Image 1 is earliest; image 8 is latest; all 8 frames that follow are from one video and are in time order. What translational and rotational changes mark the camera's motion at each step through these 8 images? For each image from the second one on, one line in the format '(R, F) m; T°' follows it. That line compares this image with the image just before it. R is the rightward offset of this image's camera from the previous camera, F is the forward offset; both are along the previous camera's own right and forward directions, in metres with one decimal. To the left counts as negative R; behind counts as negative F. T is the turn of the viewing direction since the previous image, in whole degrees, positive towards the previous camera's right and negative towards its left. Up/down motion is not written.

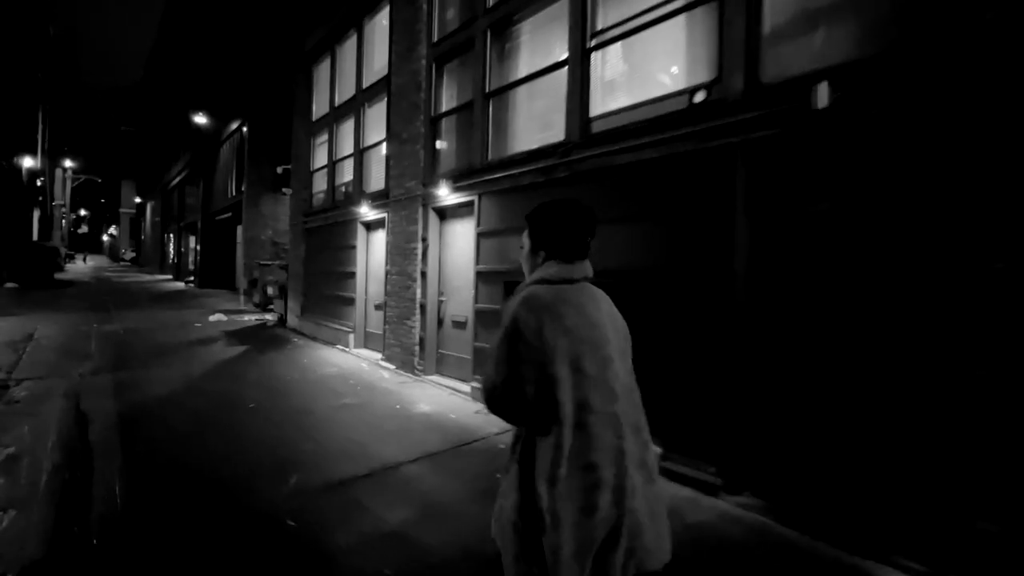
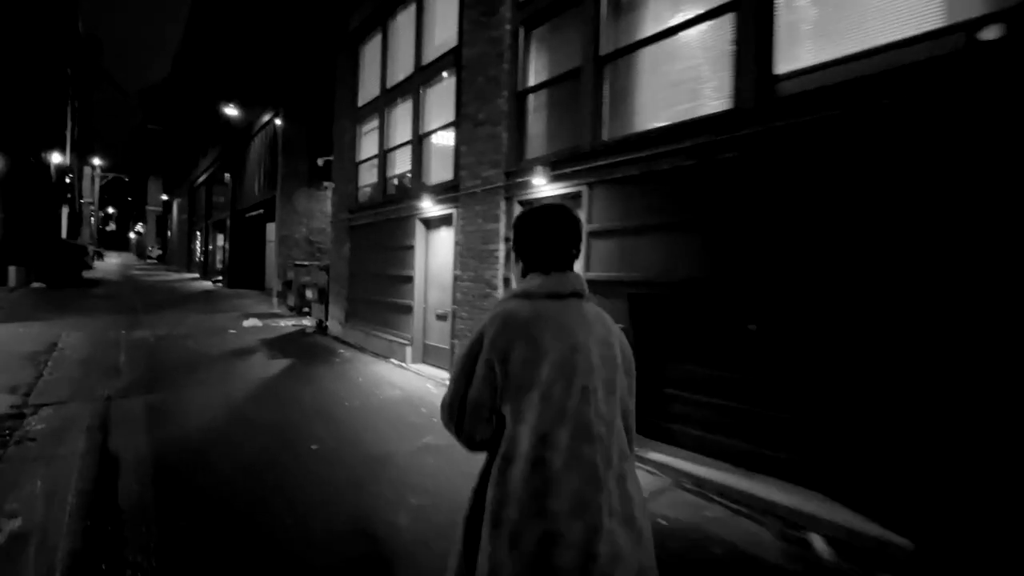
(-1.2, +1.3) m; -2°
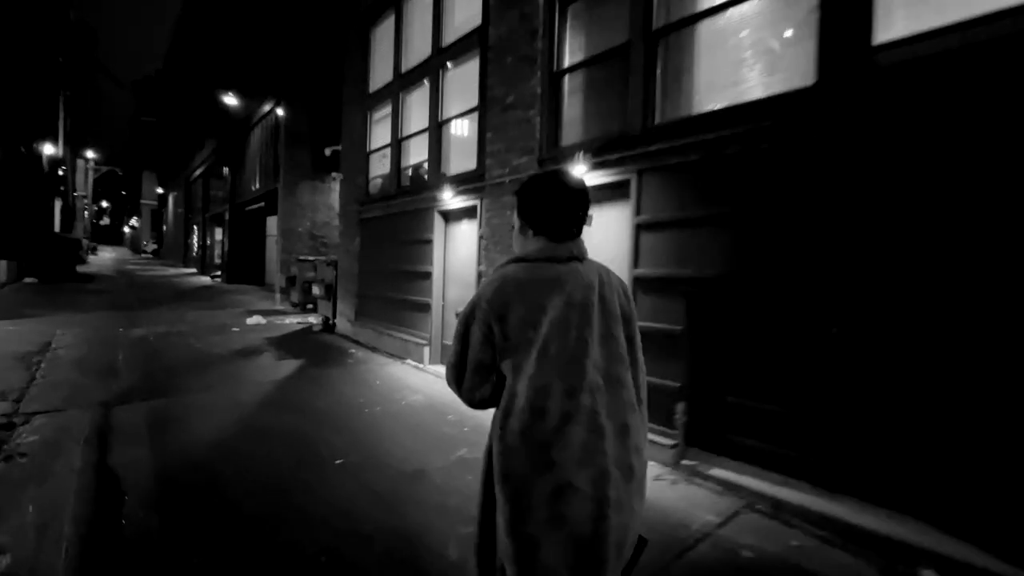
(-0.5, +0.5) m; 0°
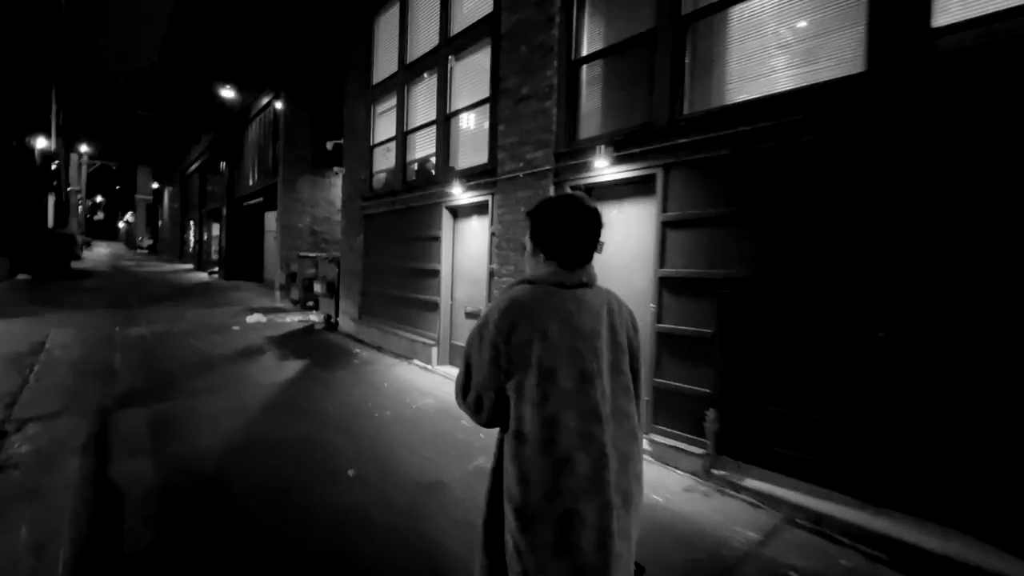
(-0.2, +0.2) m; 0°
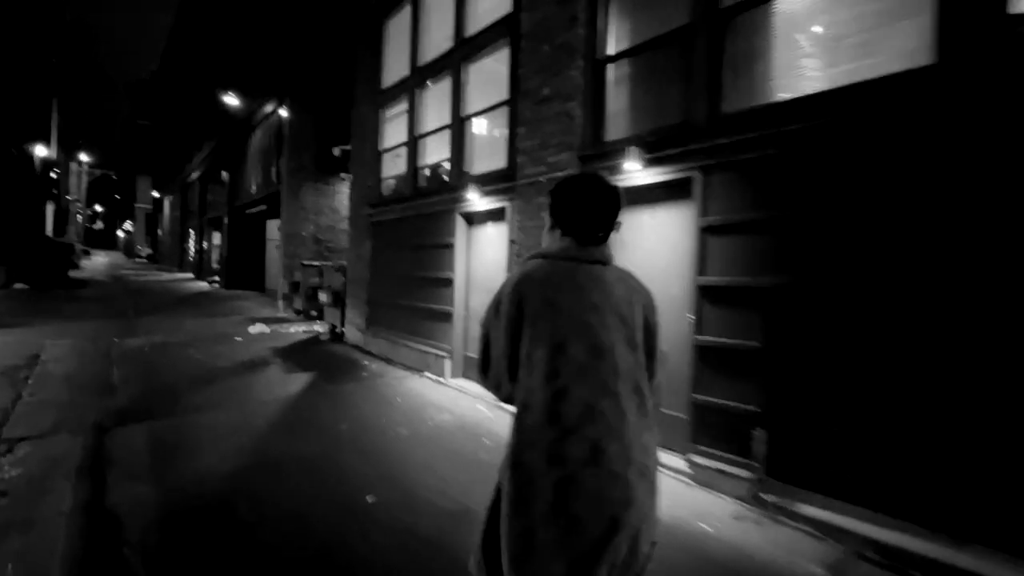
(-0.3, +0.3) m; 0°
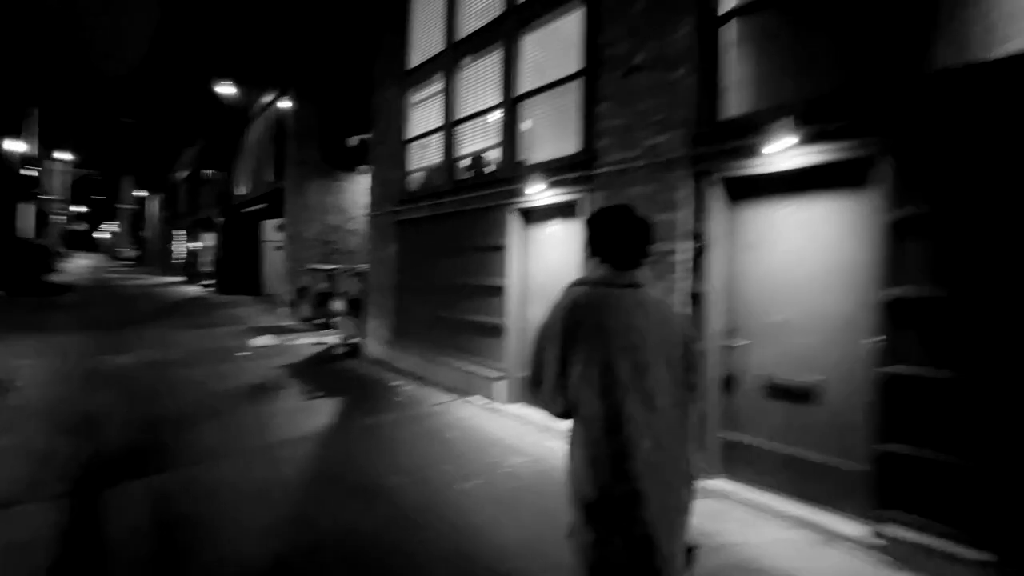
(-1.0, +1.1) m; +1°
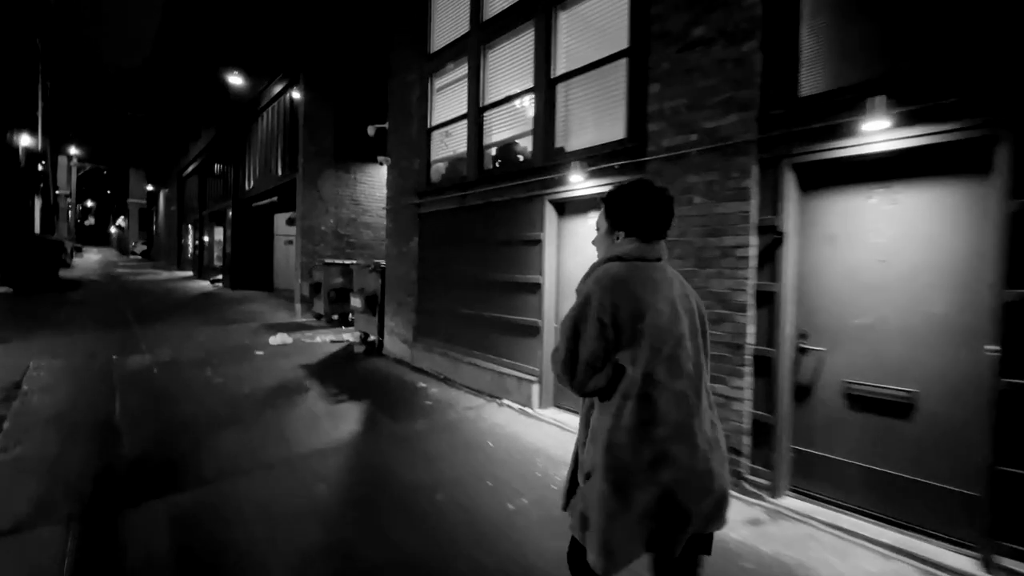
(-0.4, +0.4) m; -1°
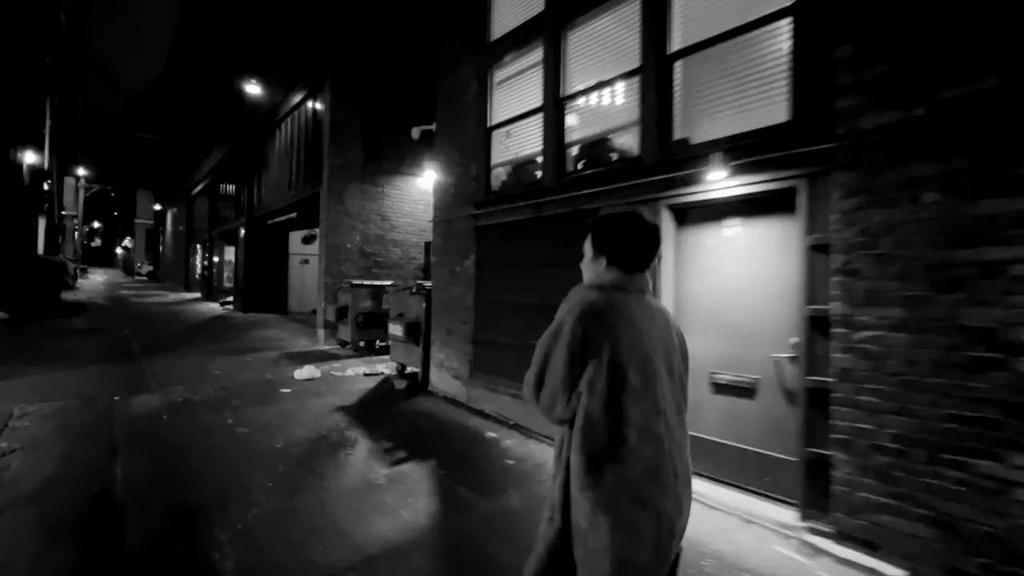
(-1.0, +1.2) m; 0°
